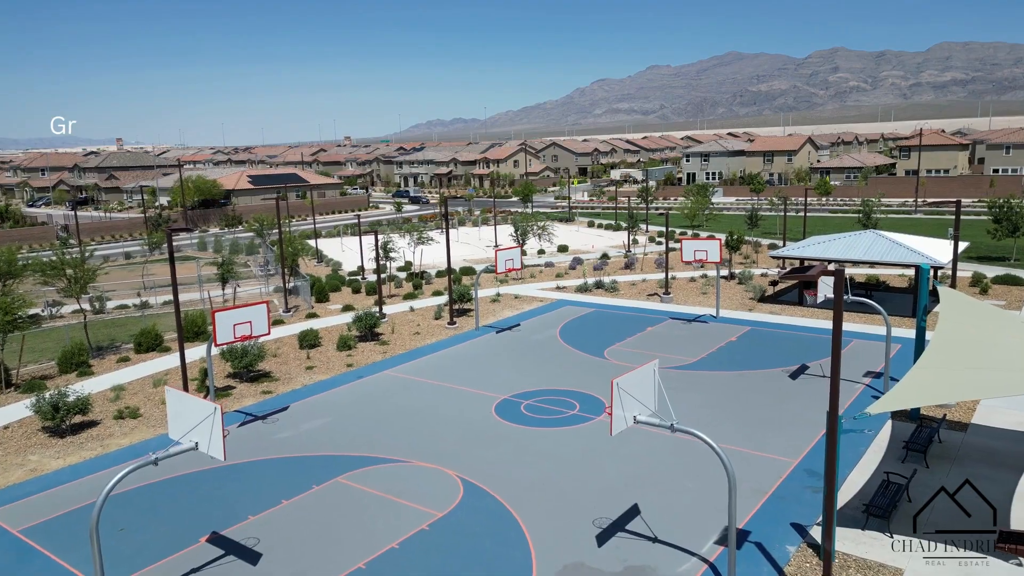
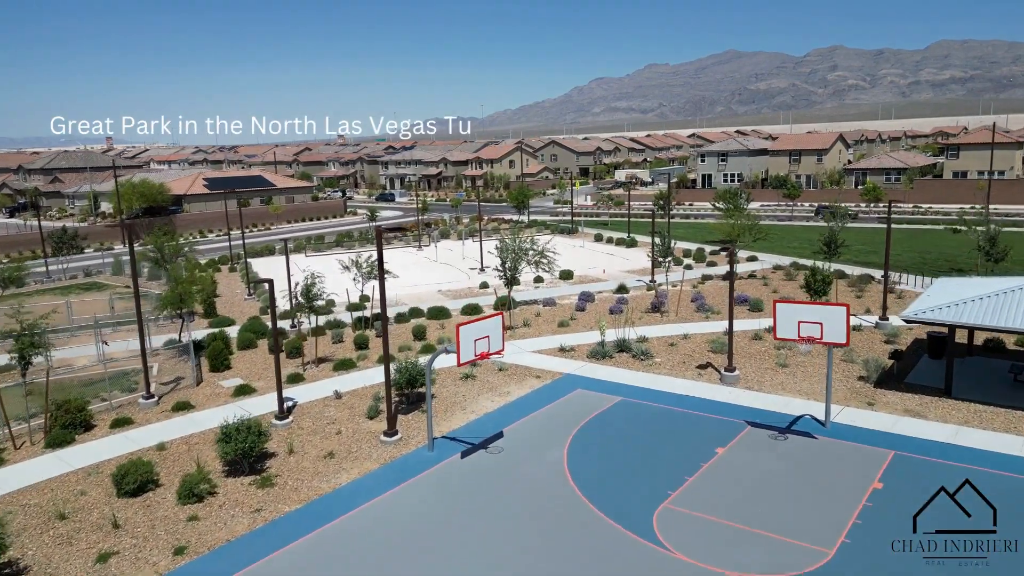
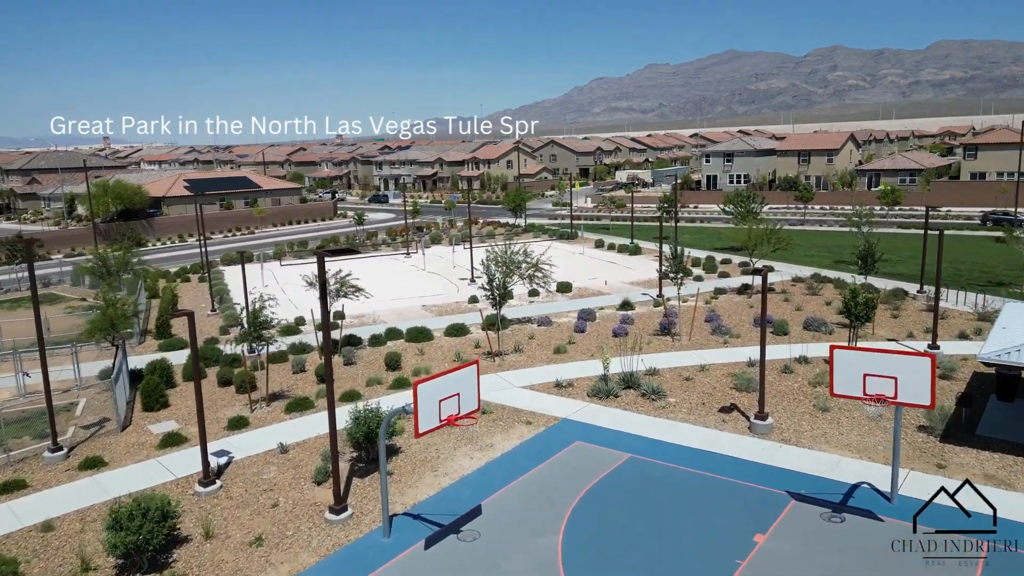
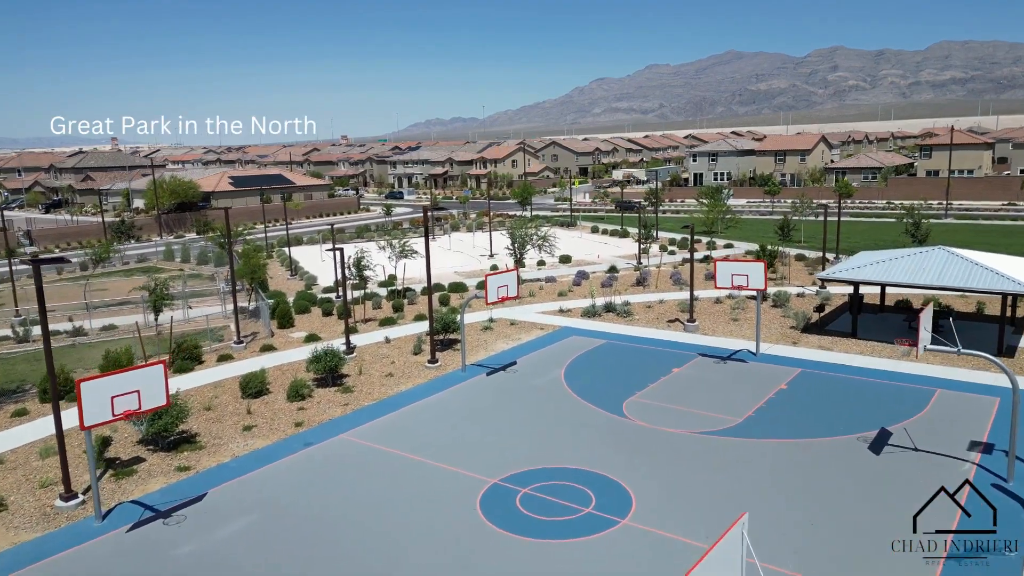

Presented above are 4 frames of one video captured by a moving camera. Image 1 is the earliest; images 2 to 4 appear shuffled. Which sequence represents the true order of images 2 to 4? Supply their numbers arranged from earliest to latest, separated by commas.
4, 2, 3
